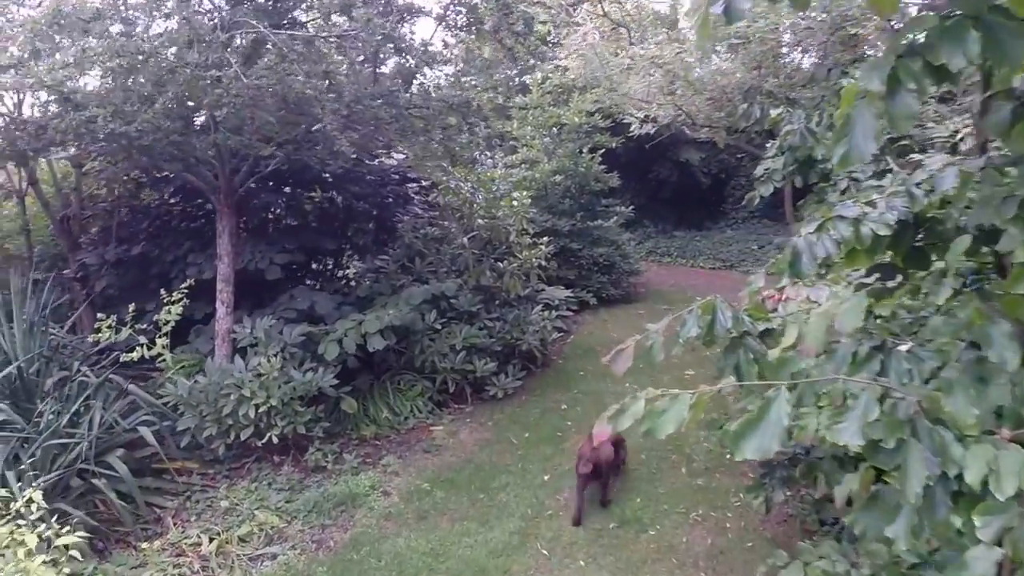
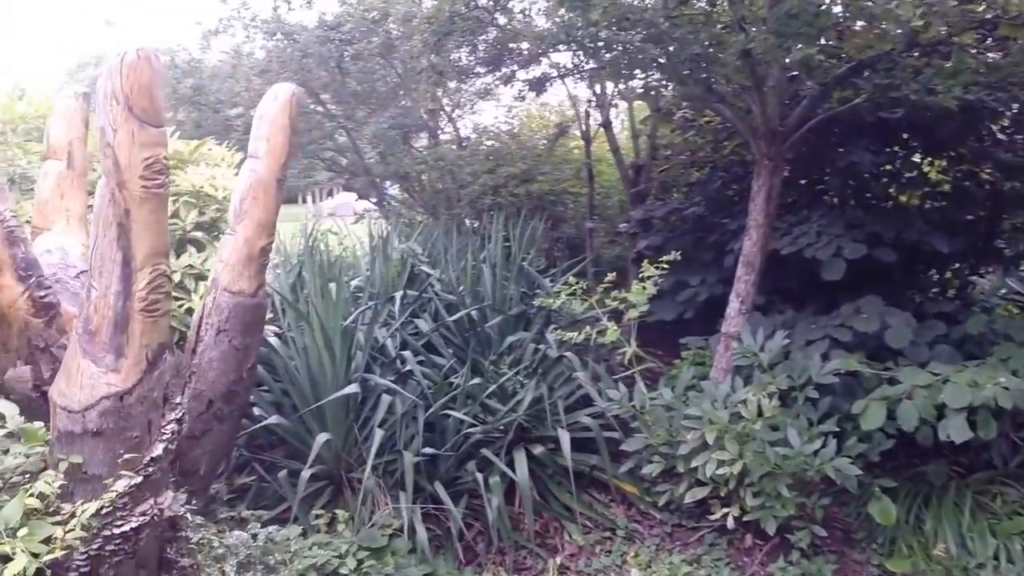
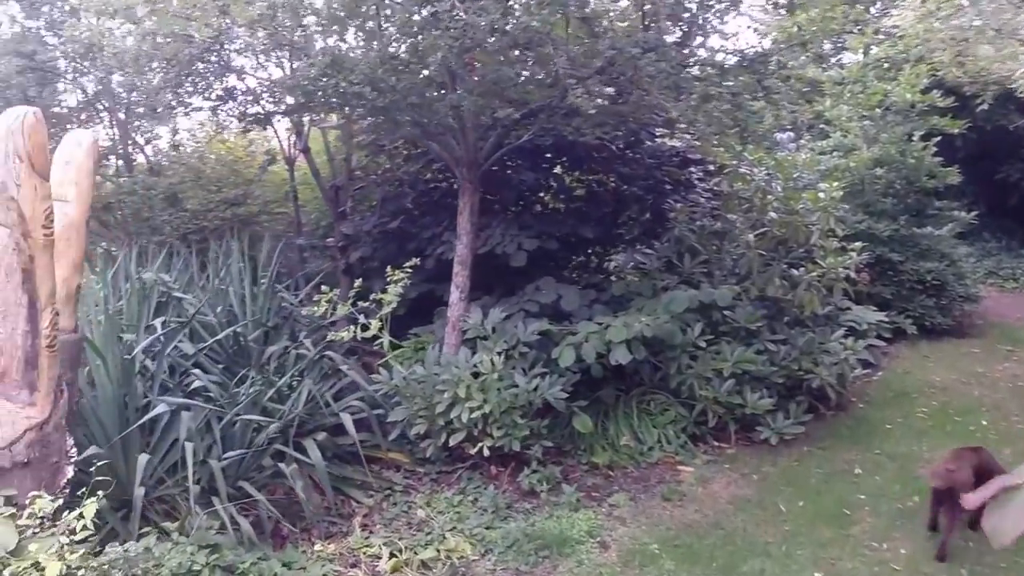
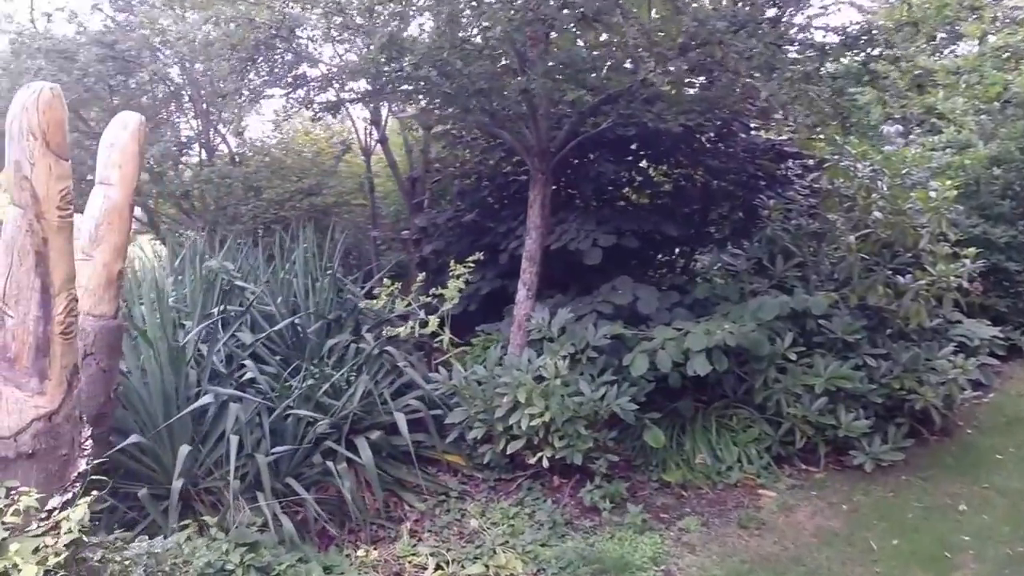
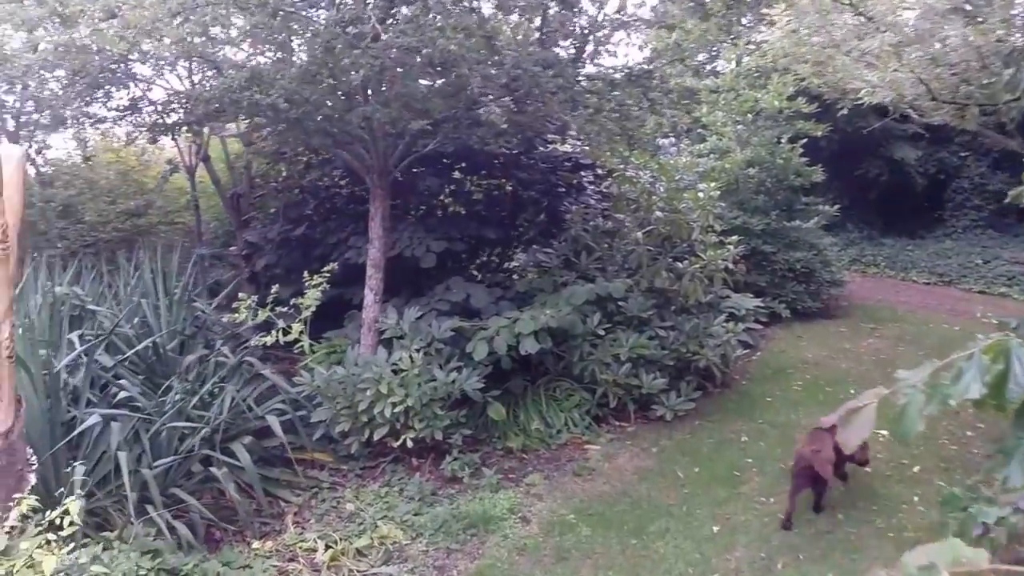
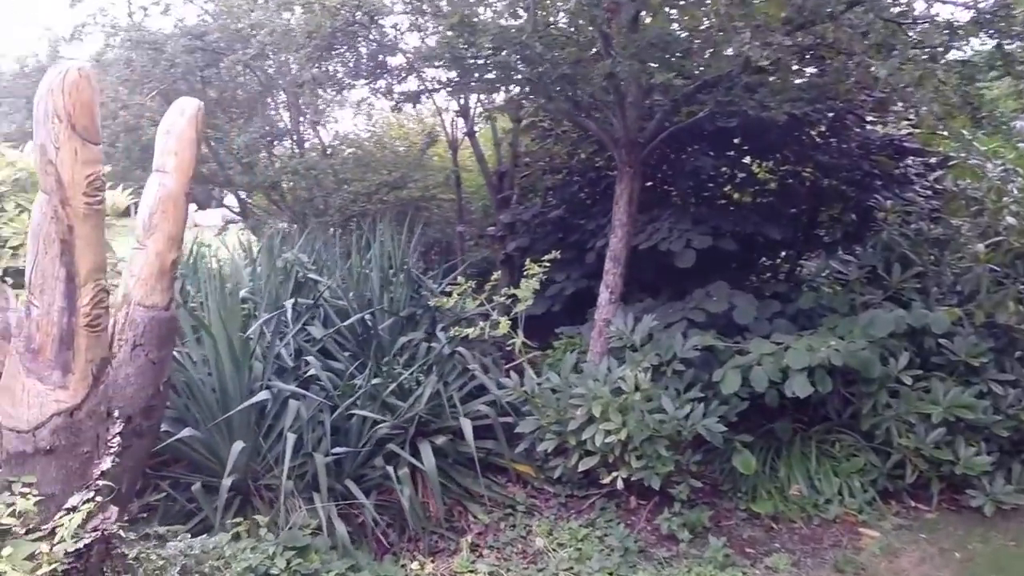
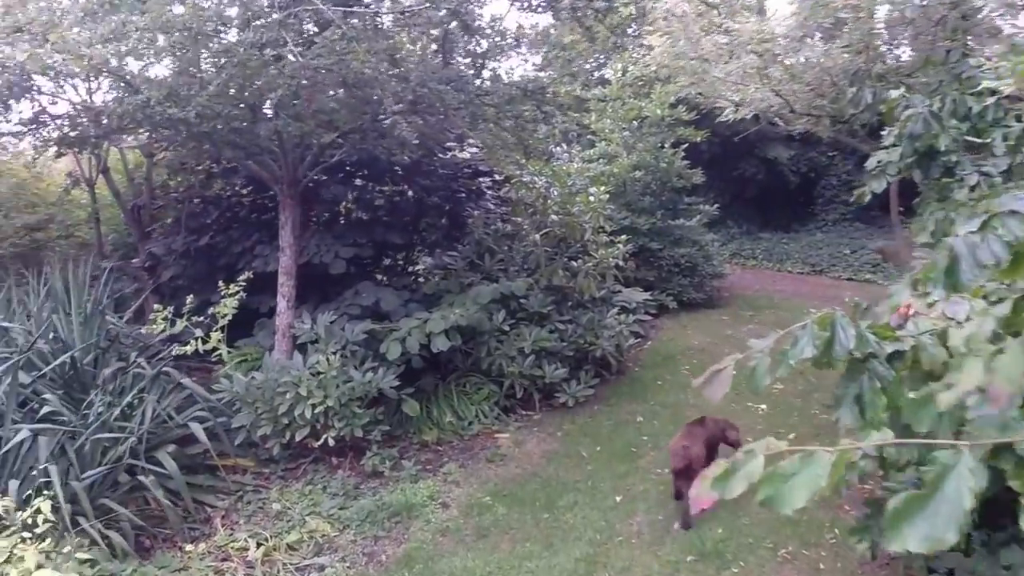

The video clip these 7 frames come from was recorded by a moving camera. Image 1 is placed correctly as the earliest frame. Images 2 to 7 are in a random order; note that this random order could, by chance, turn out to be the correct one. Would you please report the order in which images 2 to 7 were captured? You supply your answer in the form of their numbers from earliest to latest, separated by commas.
7, 5, 3, 4, 6, 2
